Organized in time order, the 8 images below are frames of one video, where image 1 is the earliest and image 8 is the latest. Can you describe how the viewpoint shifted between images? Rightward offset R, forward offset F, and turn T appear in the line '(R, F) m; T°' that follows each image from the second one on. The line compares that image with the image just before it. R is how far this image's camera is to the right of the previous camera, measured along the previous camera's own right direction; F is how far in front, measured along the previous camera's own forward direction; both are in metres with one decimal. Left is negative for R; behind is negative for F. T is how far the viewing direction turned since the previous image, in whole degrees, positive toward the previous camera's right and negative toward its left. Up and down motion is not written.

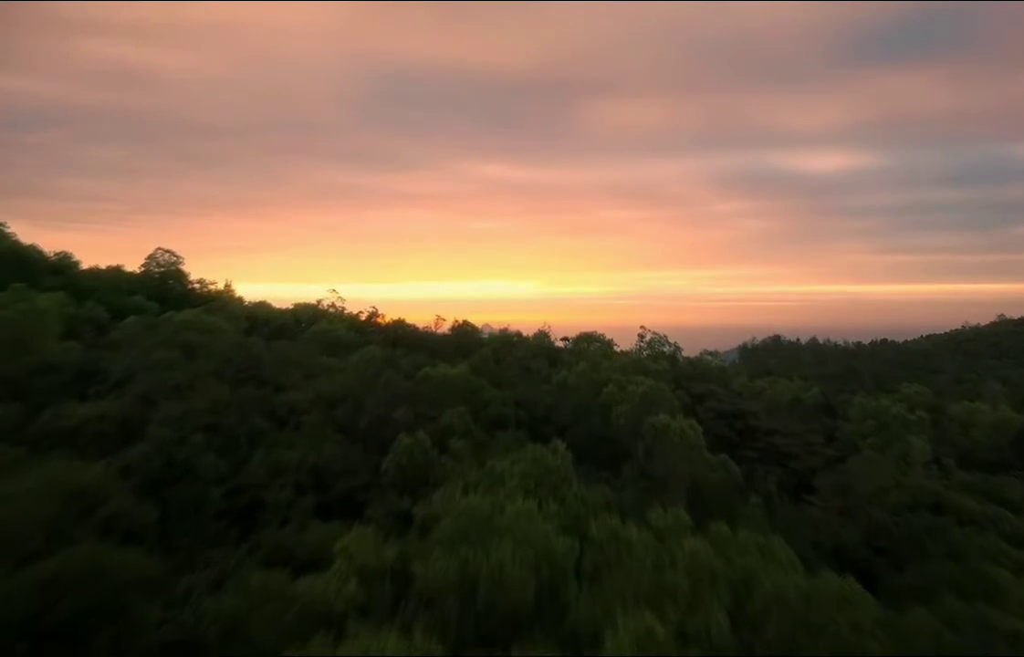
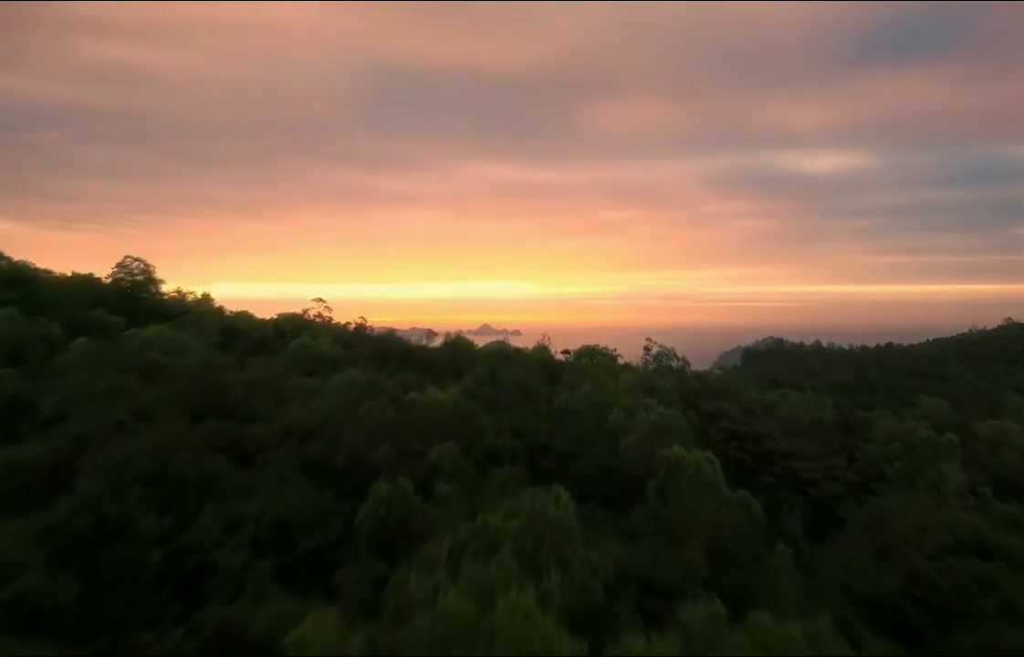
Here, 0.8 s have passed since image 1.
(0.0, +1.1) m; 0°
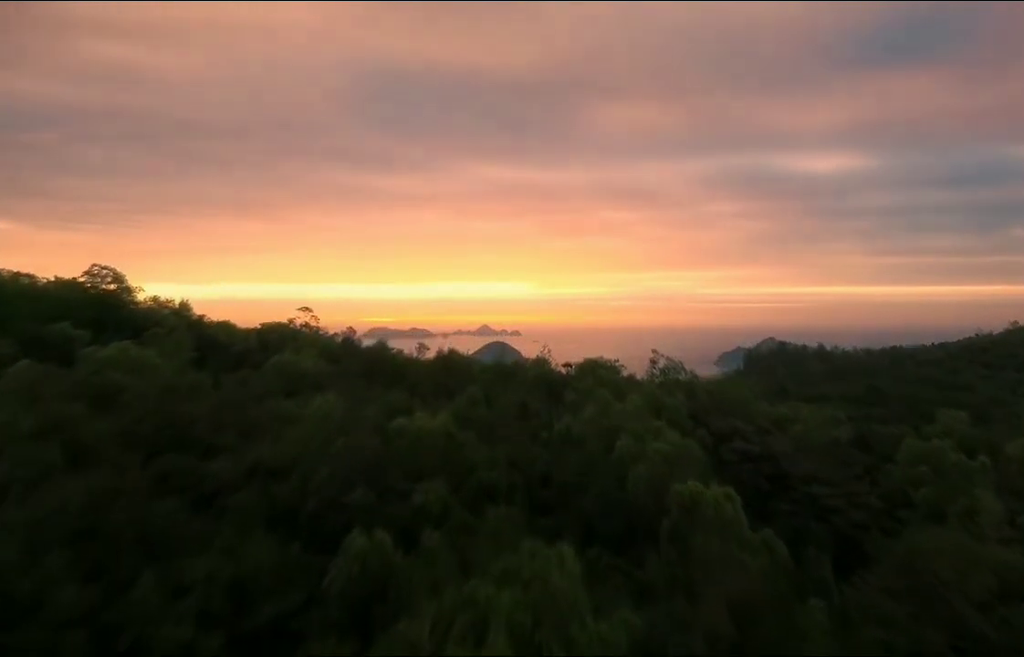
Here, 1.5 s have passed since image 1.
(0.0, +1.0) m; 0°
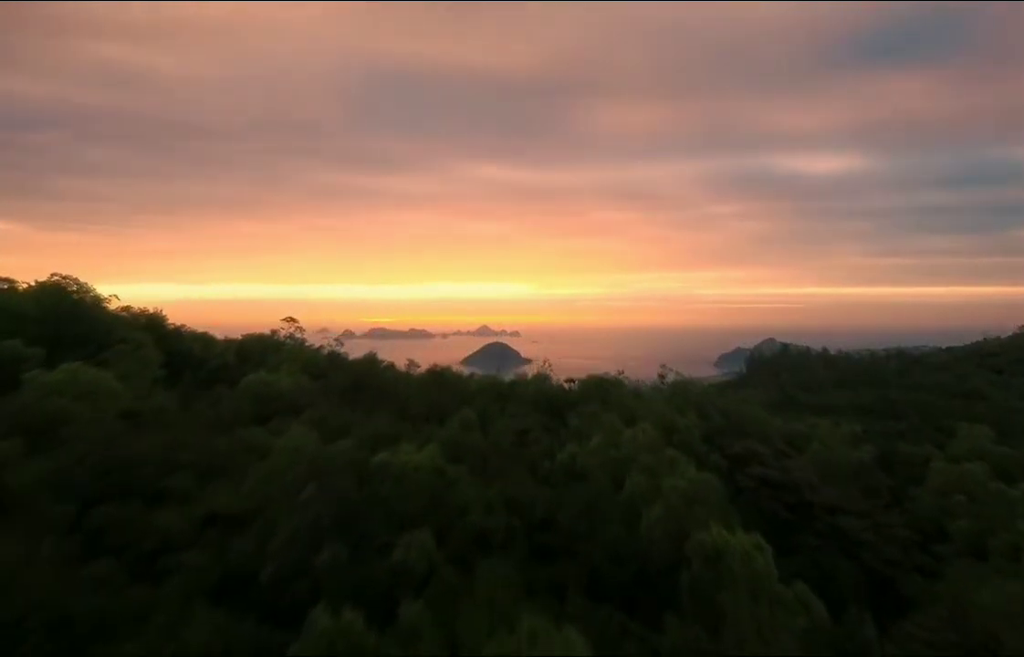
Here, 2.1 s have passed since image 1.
(0.0, +1.1) m; 0°
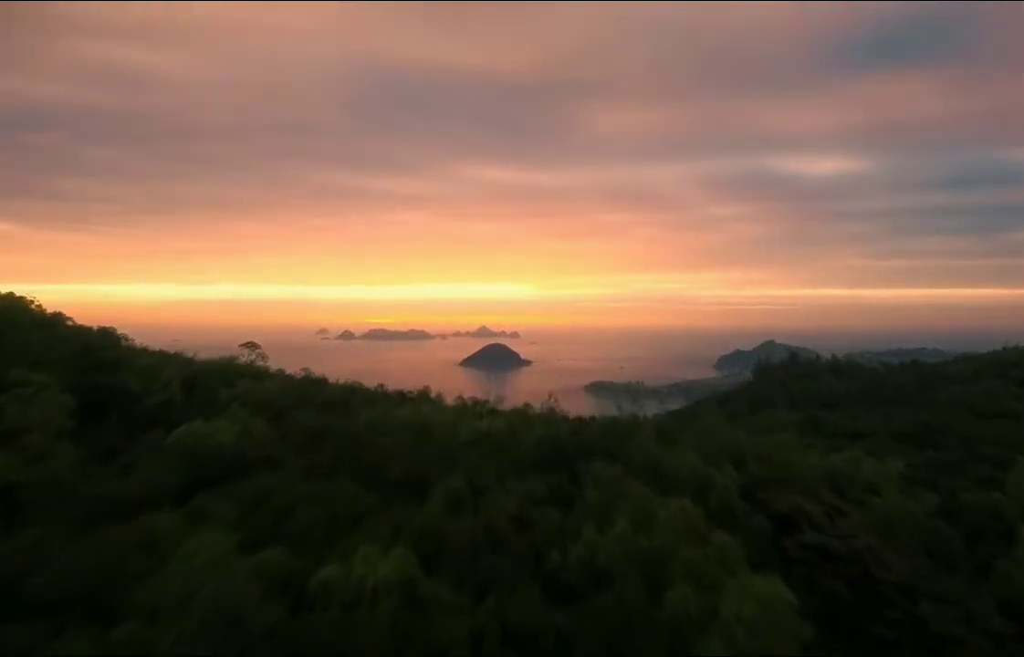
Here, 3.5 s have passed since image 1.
(0.0, +2.2) m; 0°
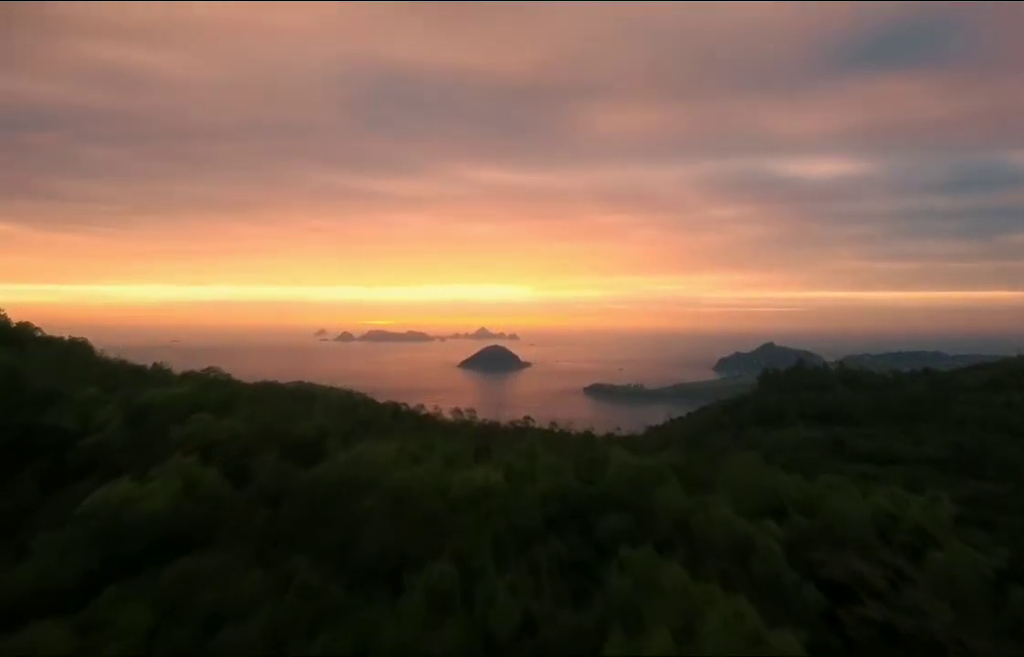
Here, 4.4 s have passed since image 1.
(0.0, +1.7) m; 0°
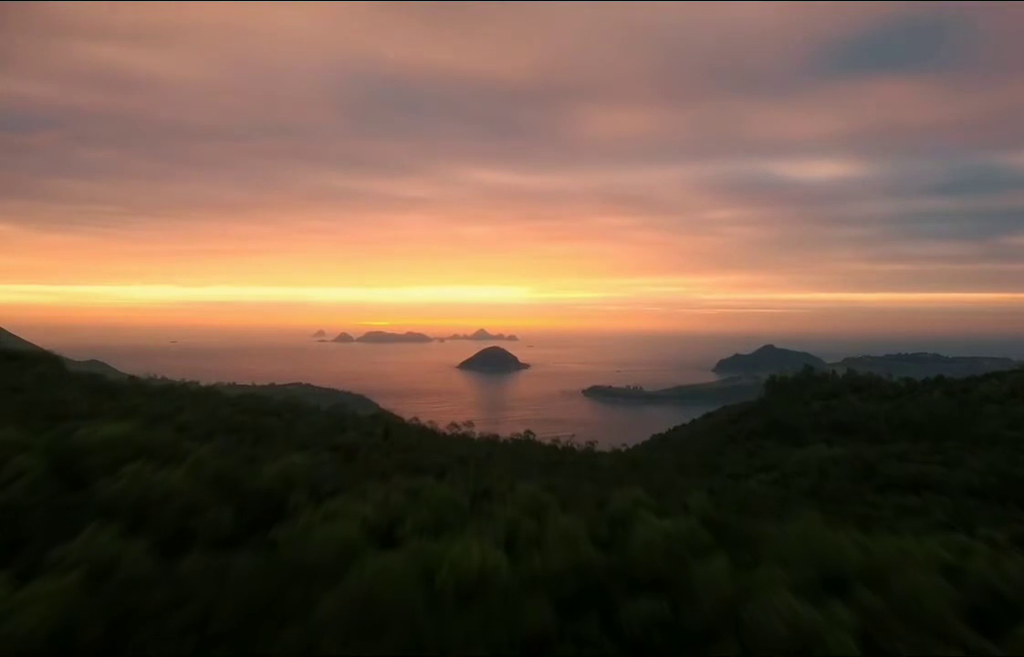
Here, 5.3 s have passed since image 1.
(0.0, +1.8) m; 0°
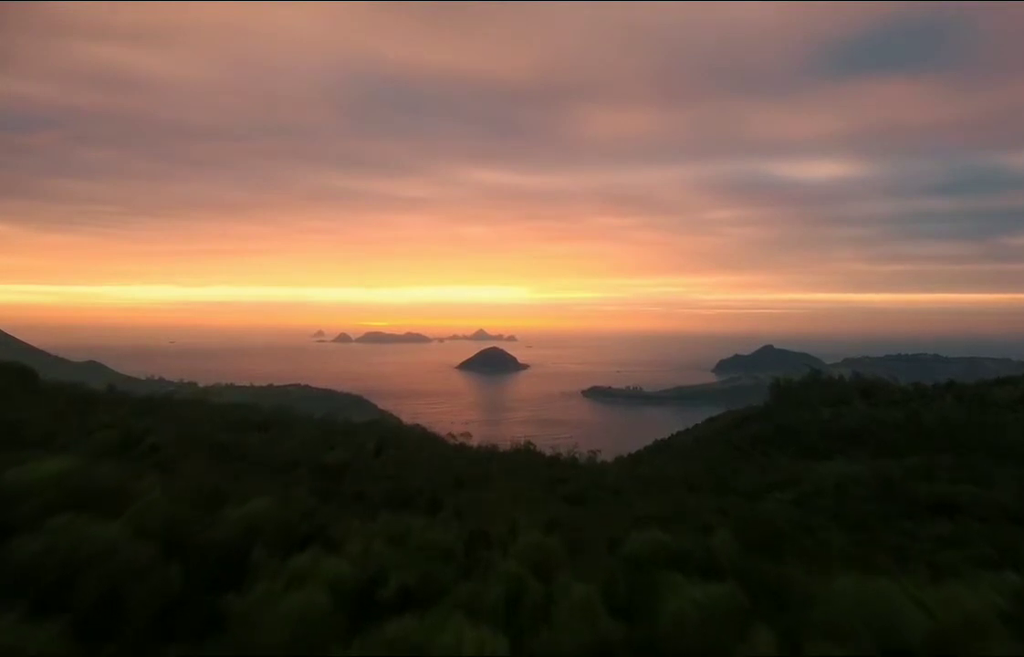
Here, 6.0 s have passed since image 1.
(0.0, +1.3) m; 0°
